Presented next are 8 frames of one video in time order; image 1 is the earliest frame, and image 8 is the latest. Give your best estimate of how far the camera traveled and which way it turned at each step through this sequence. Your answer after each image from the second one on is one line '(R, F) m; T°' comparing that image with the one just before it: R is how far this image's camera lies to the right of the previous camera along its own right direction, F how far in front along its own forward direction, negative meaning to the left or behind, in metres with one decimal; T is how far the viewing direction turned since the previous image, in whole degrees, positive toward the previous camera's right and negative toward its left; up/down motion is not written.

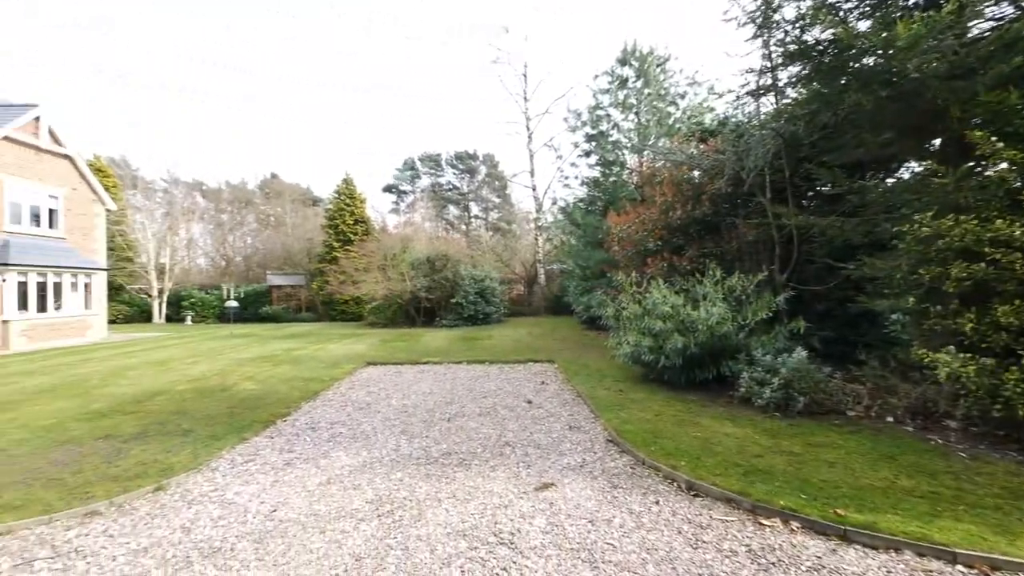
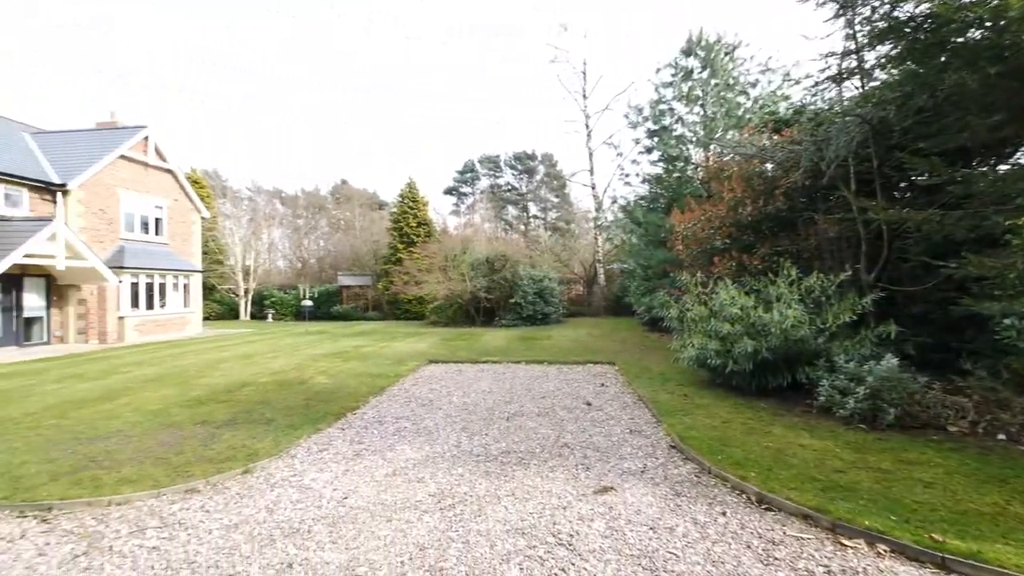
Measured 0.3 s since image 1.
(0.0, 0.0) m; -7°
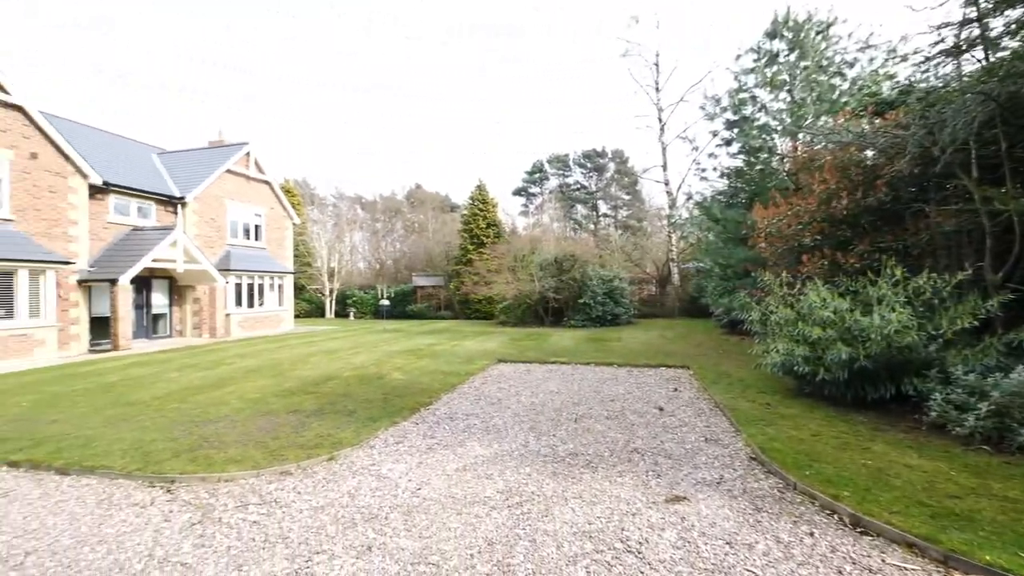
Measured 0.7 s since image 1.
(0.0, 0.0) m; -9°
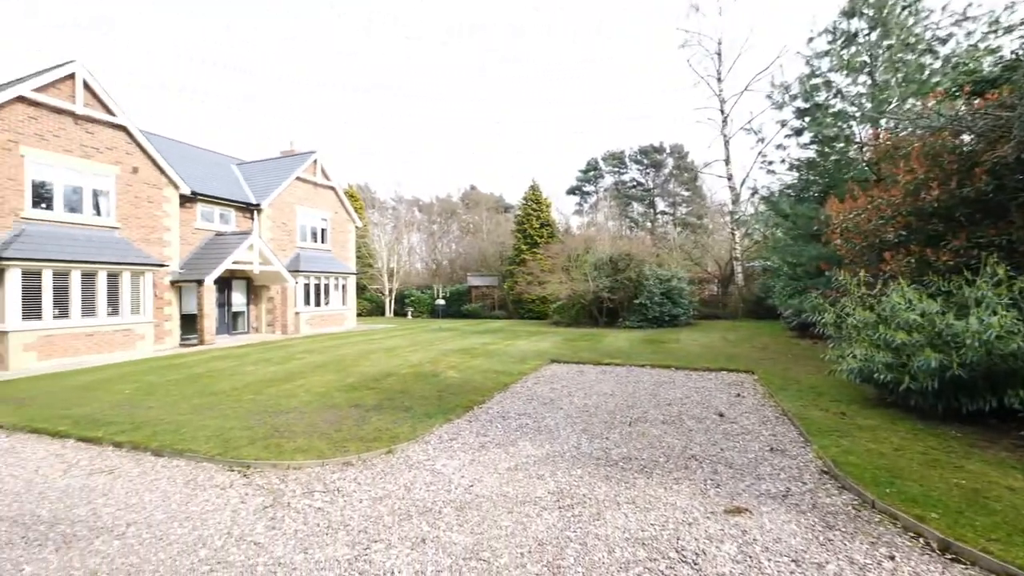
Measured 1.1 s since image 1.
(0.0, 0.0) m; -7°
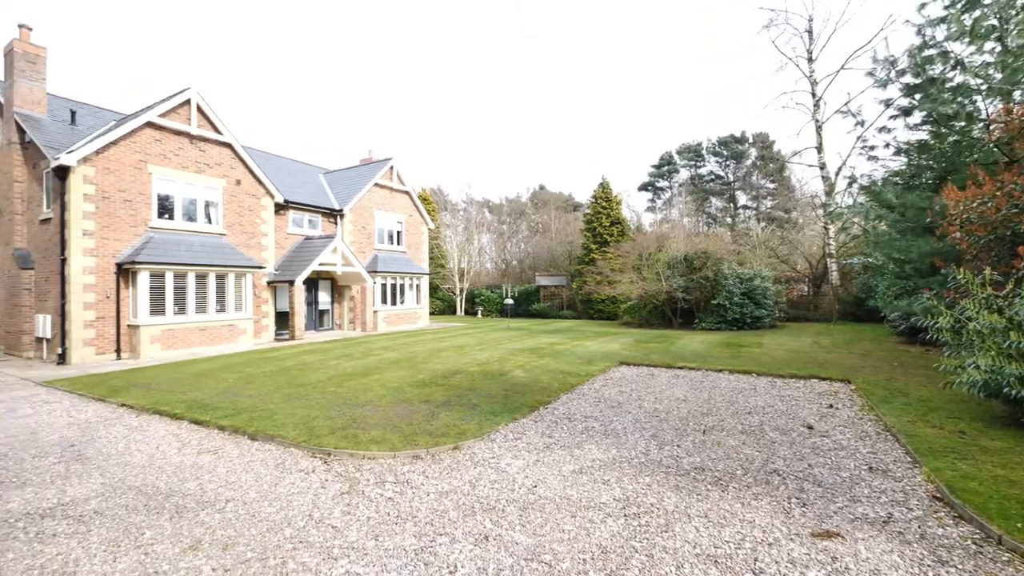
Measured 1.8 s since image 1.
(+0.1, 0.0) m; -9°
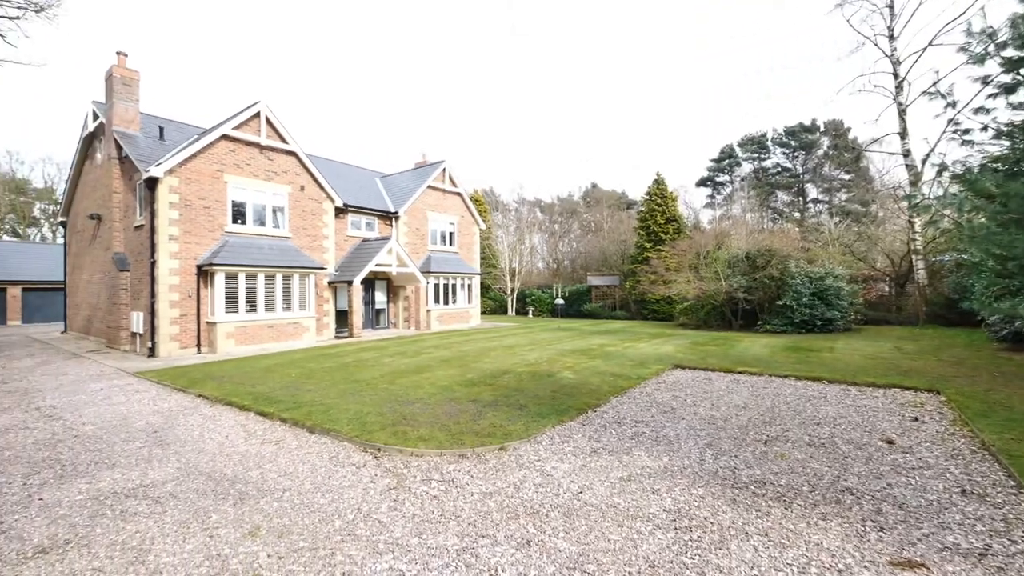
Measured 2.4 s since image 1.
(+0.1, +0.1) m; -7°
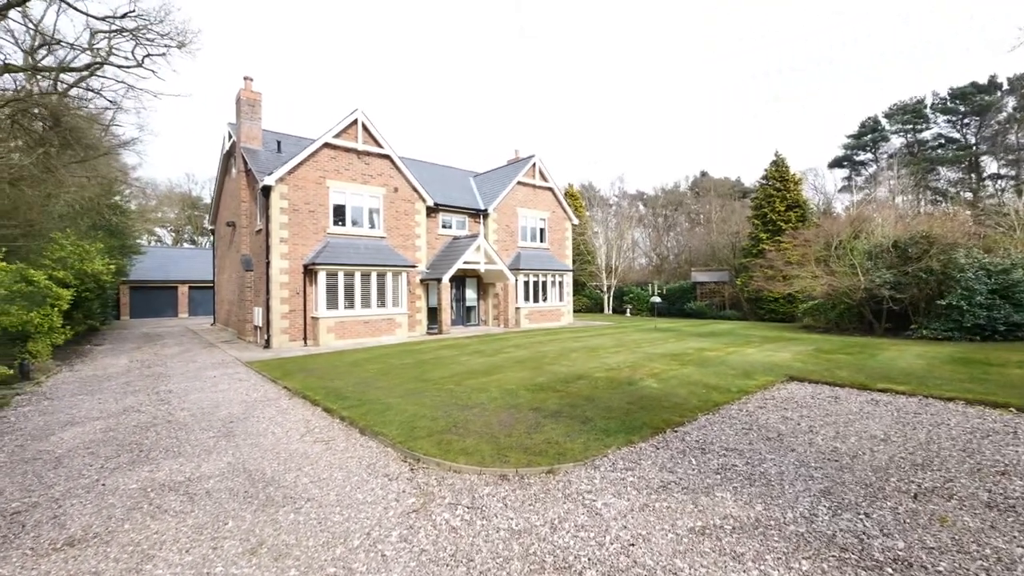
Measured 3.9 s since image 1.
(+0.5, +0.8) m; -13°
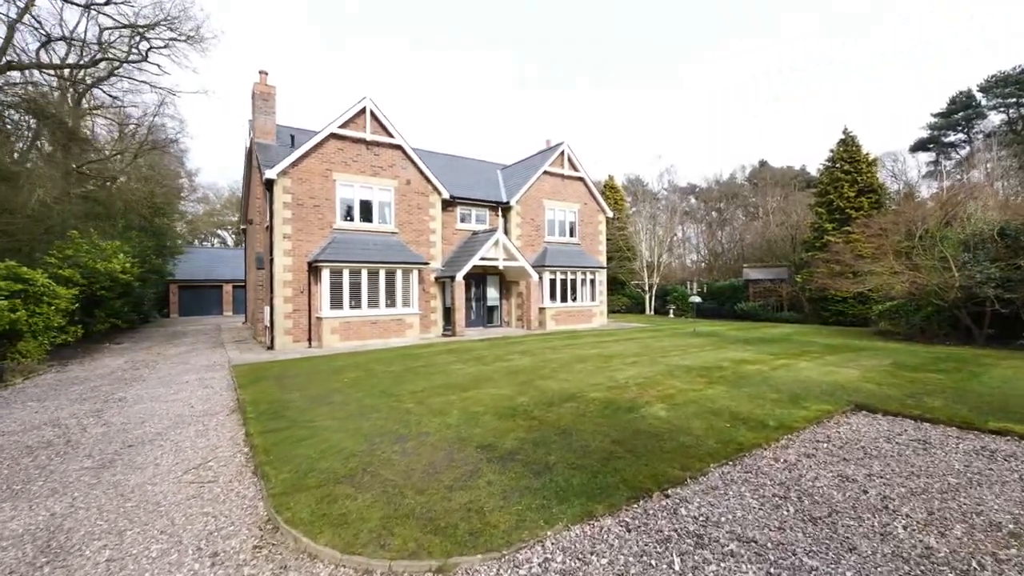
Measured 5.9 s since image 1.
(+1.1, +1.7) m; -6°
